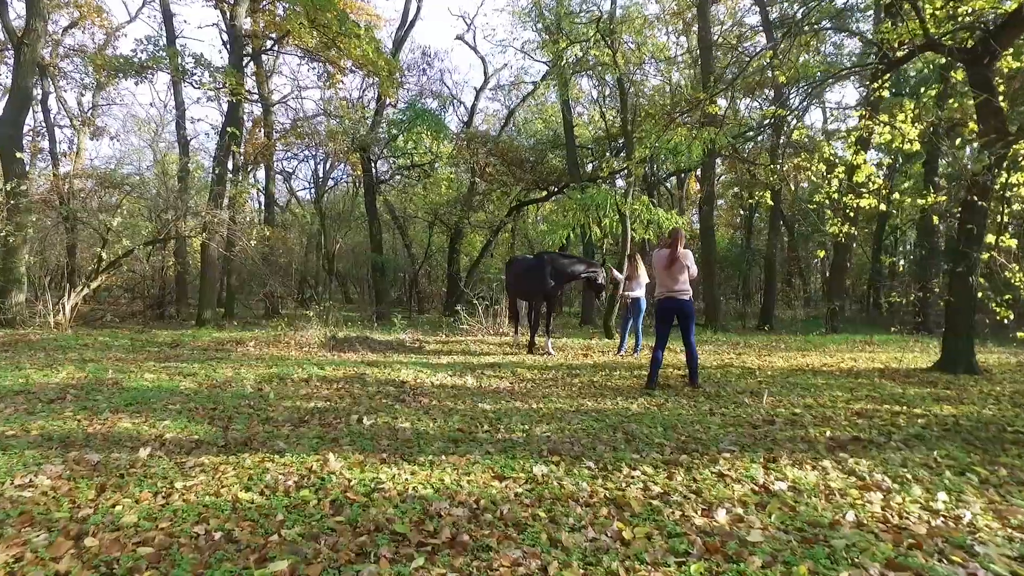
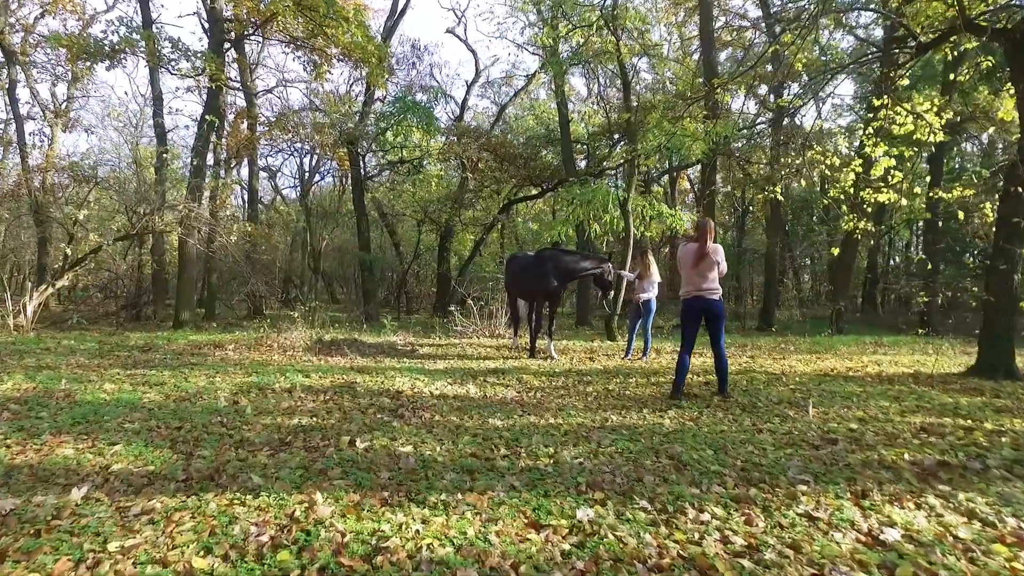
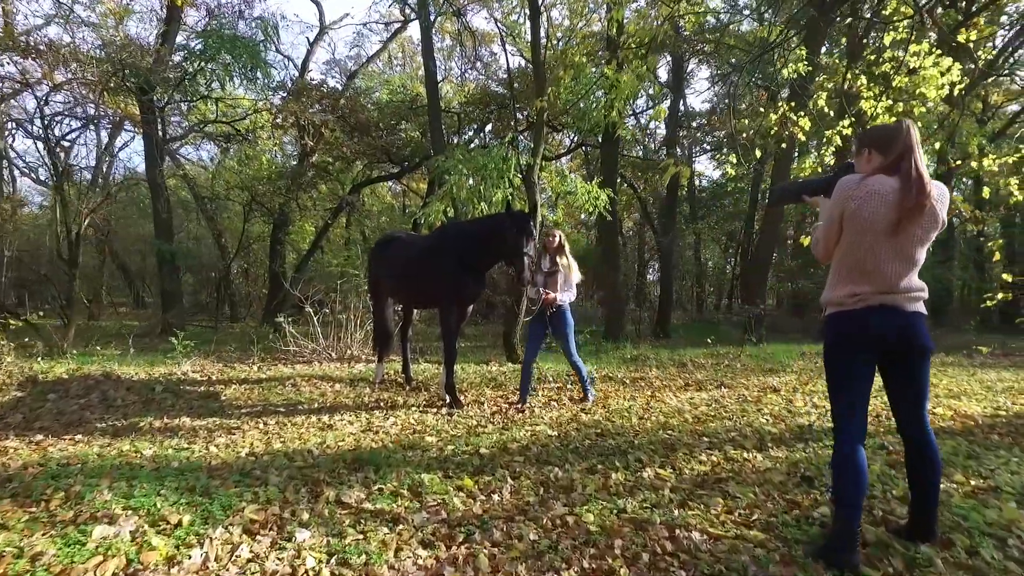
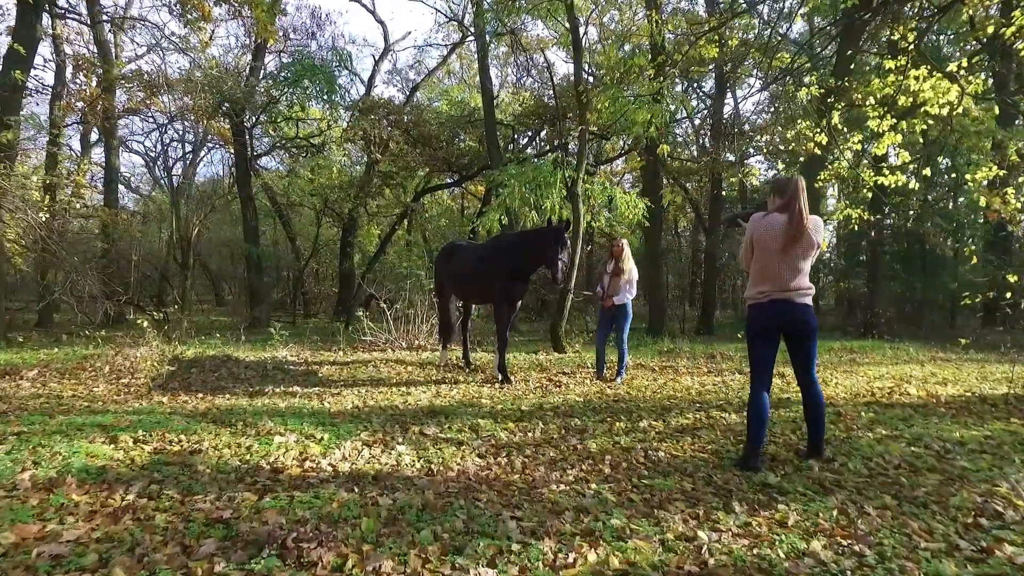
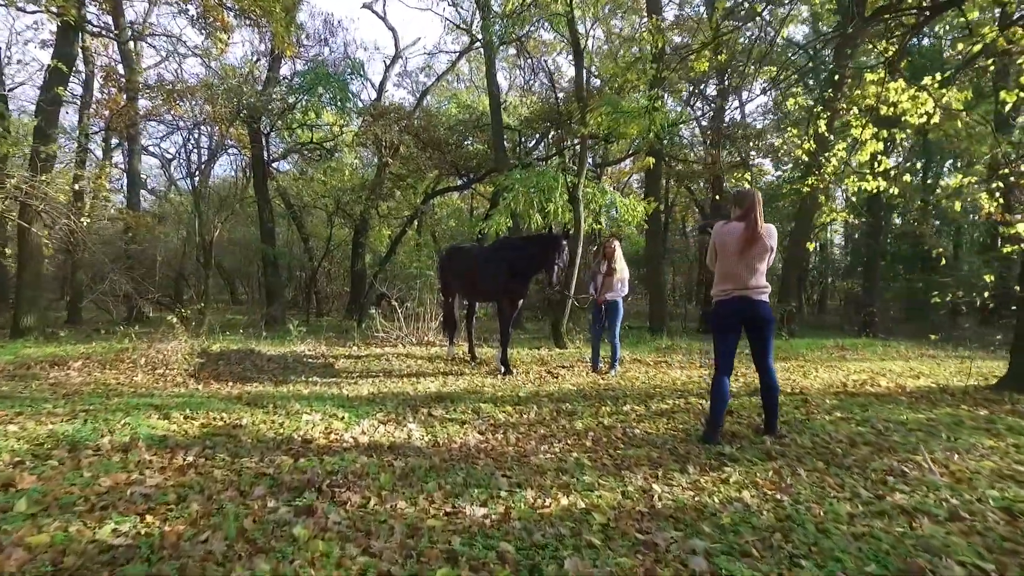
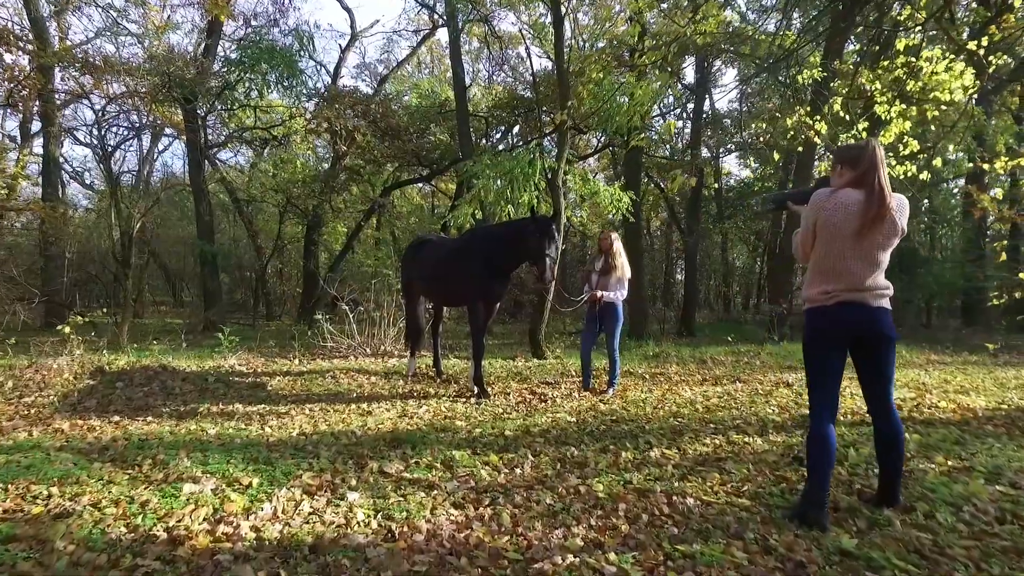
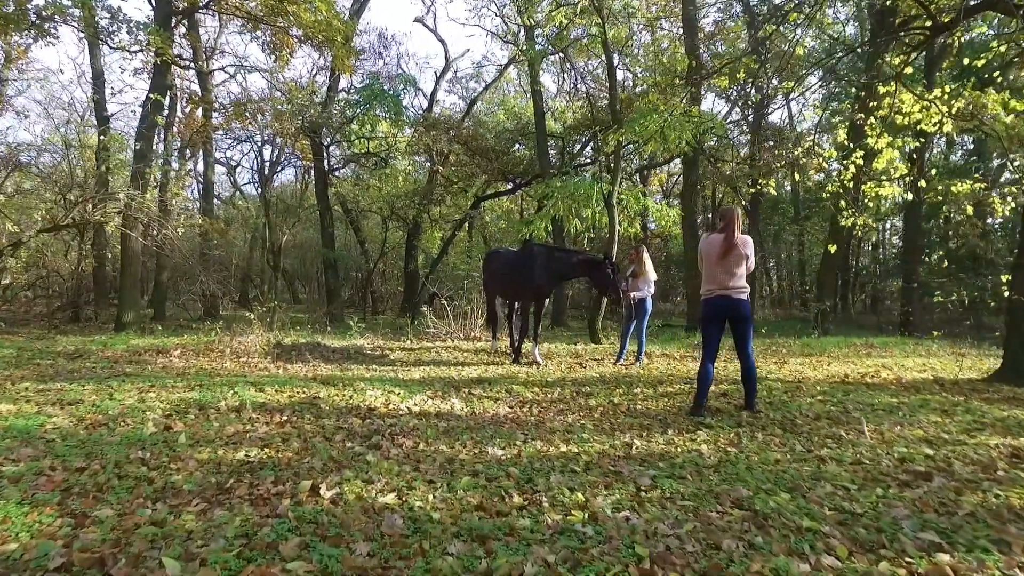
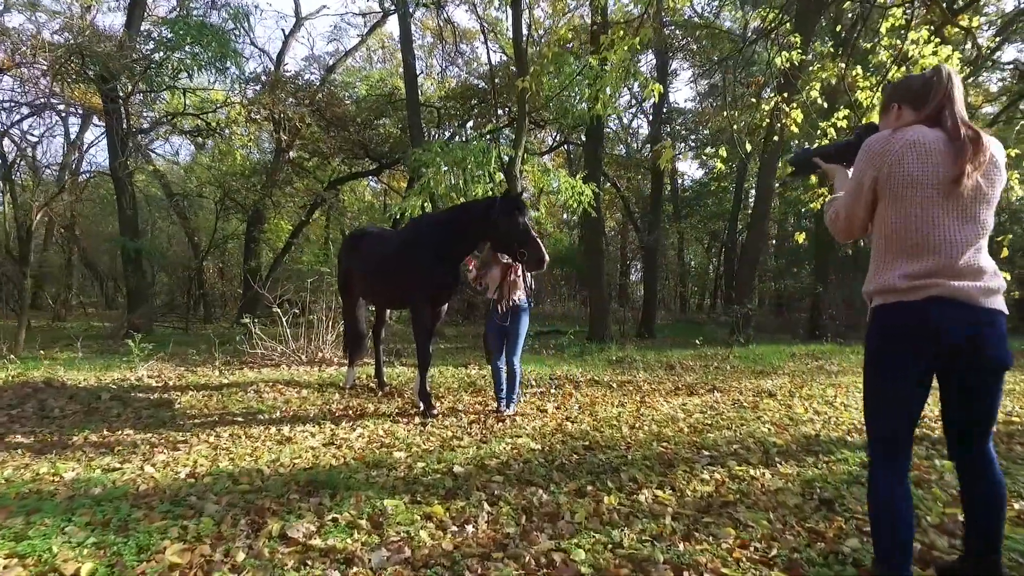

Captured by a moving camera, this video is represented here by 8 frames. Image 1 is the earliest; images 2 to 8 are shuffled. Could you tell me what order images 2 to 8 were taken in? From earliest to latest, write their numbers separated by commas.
2, 7, 5, 4, 6, 3, 8
